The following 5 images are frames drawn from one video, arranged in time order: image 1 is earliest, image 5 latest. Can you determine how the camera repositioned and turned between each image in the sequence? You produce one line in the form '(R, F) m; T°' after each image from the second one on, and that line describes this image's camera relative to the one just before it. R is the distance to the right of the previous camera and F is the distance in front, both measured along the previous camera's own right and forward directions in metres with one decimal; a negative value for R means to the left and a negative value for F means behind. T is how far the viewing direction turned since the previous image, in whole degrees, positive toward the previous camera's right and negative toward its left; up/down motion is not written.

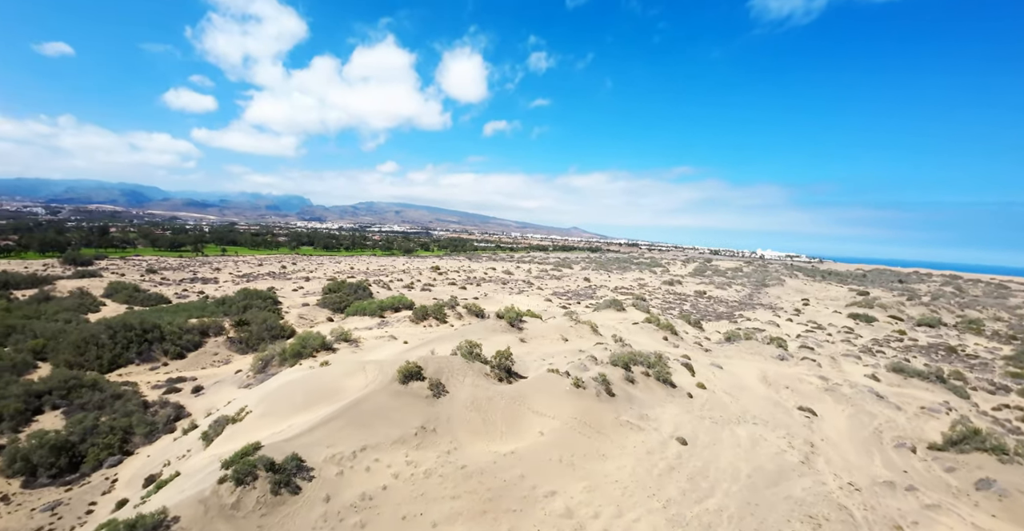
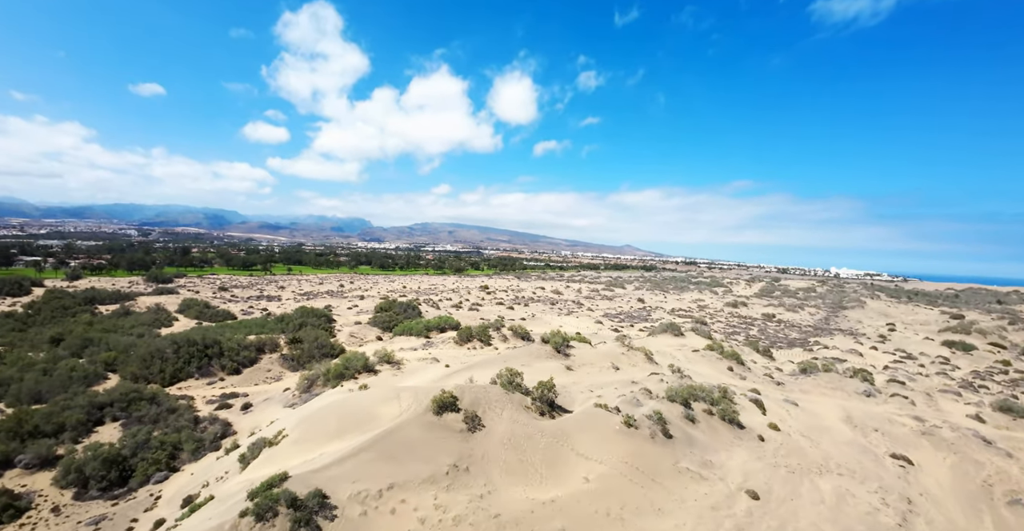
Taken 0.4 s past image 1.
(+0.2, +0.8) m; -7°
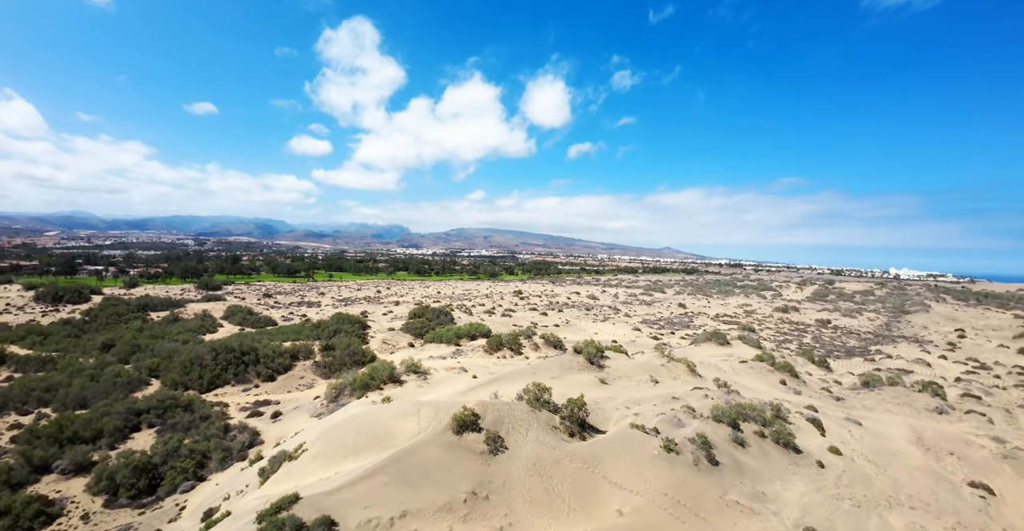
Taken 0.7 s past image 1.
(+0.3, +0.8) m; -5°
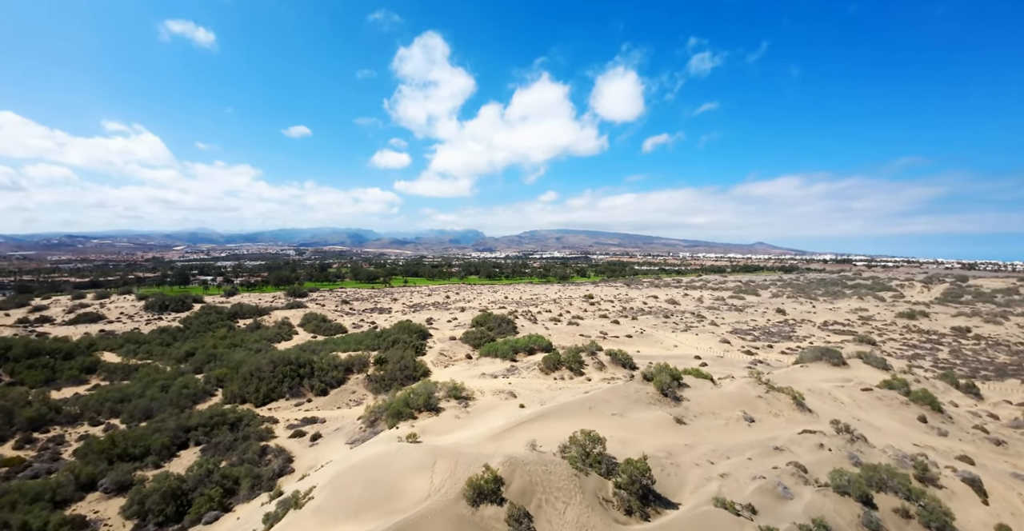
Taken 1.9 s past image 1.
(+0.8, +2.5) m; -10°
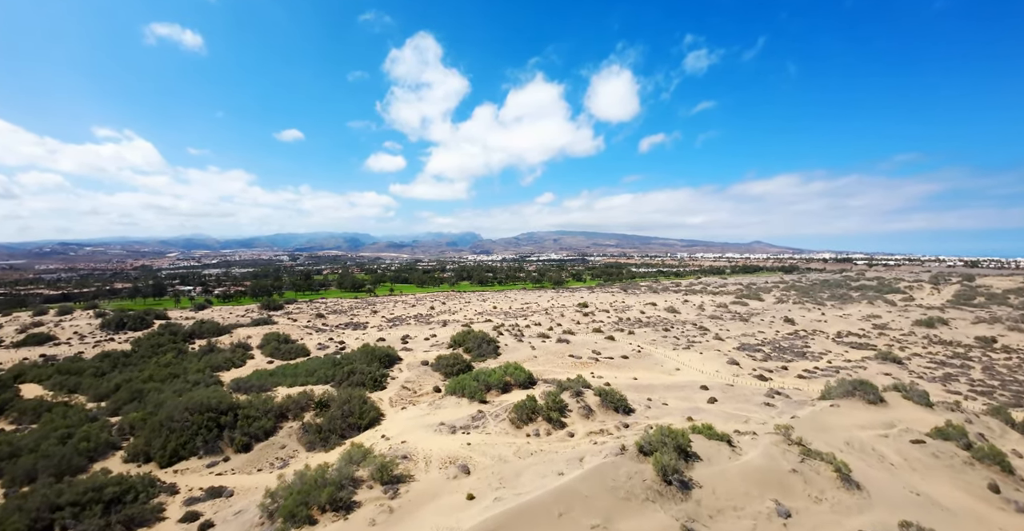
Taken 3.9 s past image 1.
(+1.4, +3.8) m; 0°
